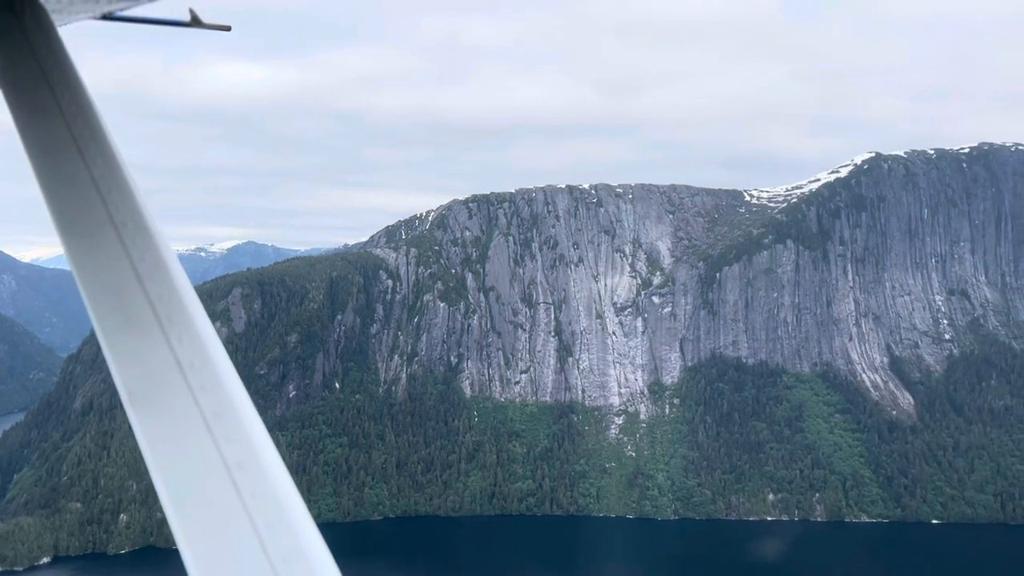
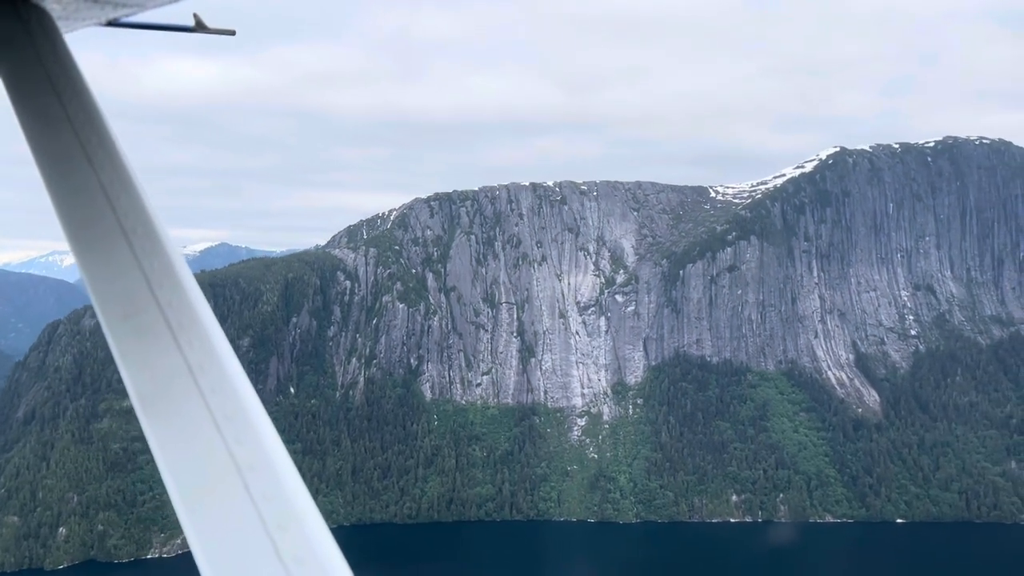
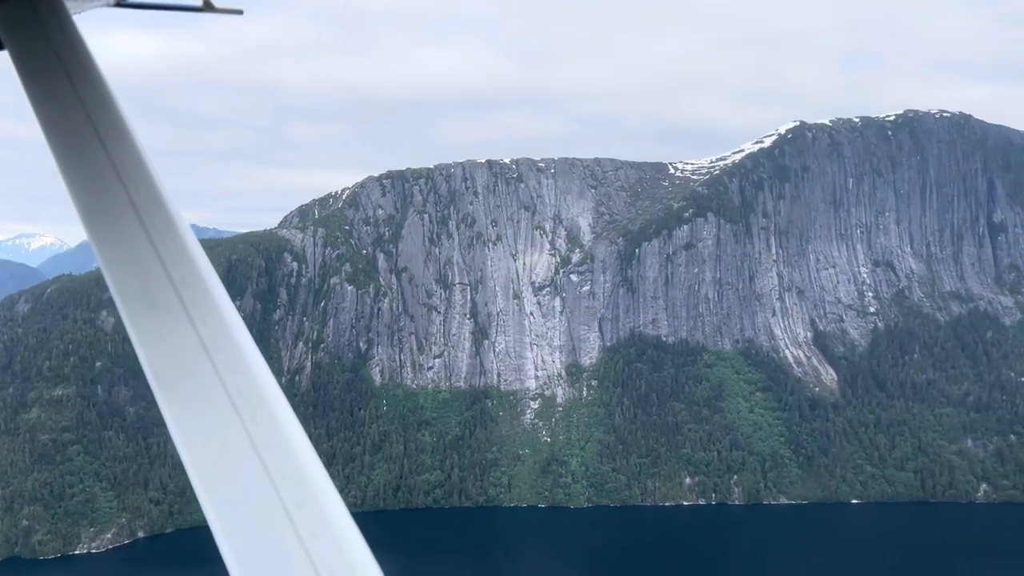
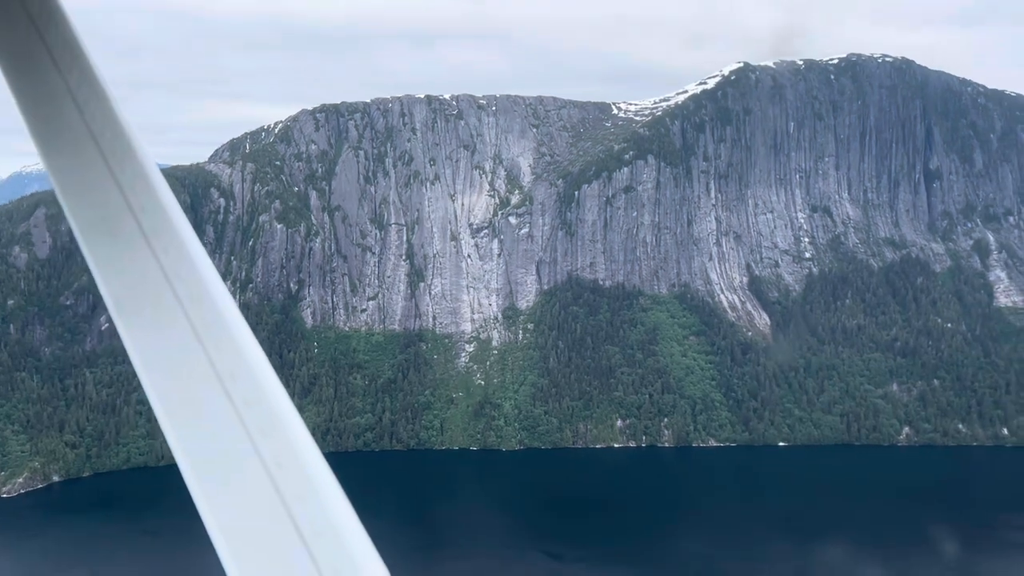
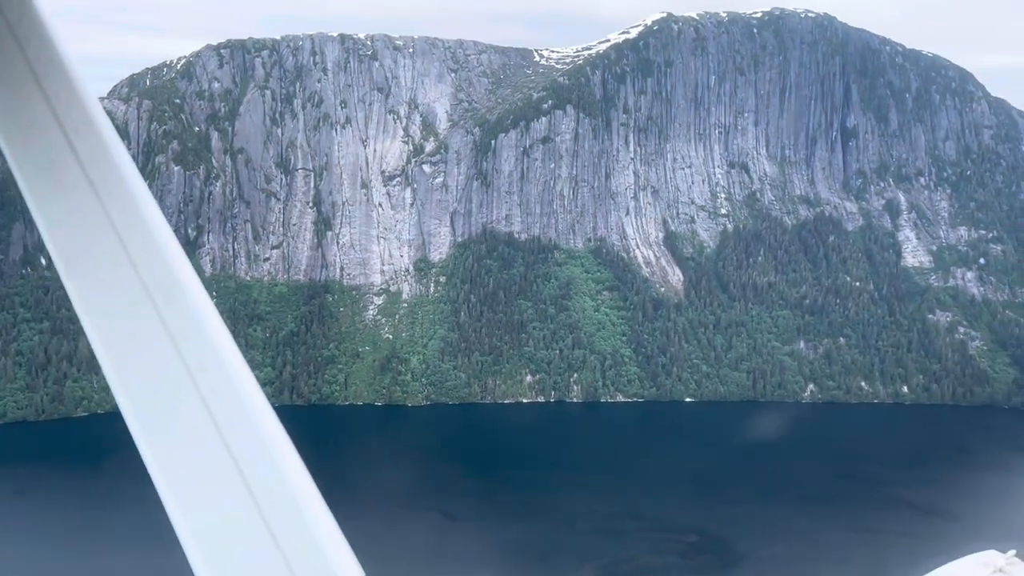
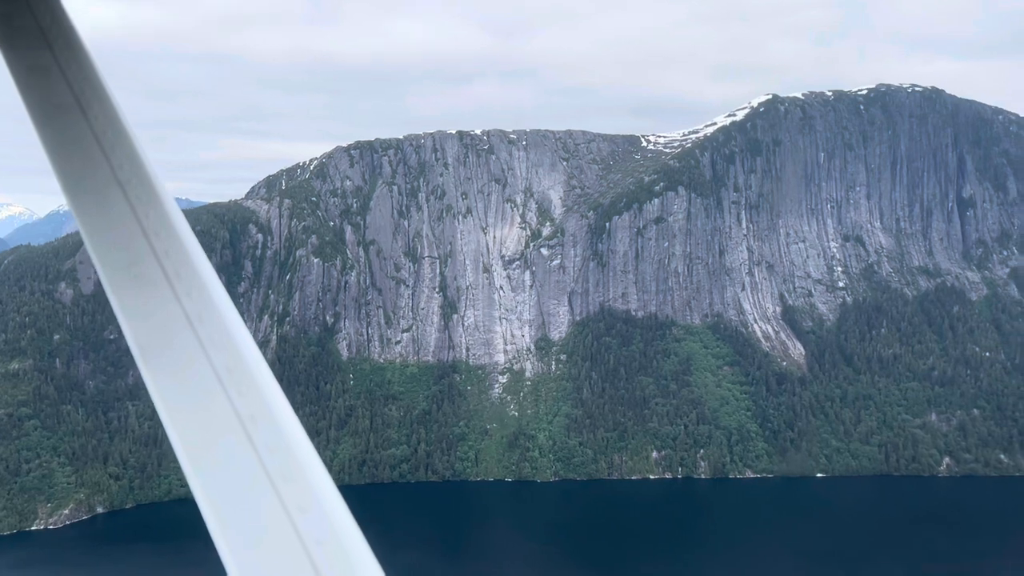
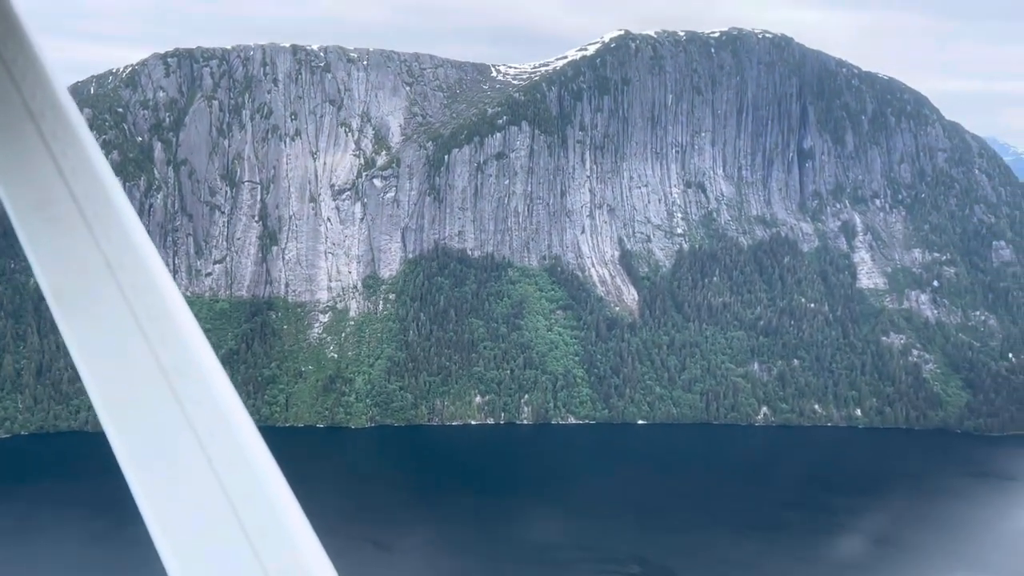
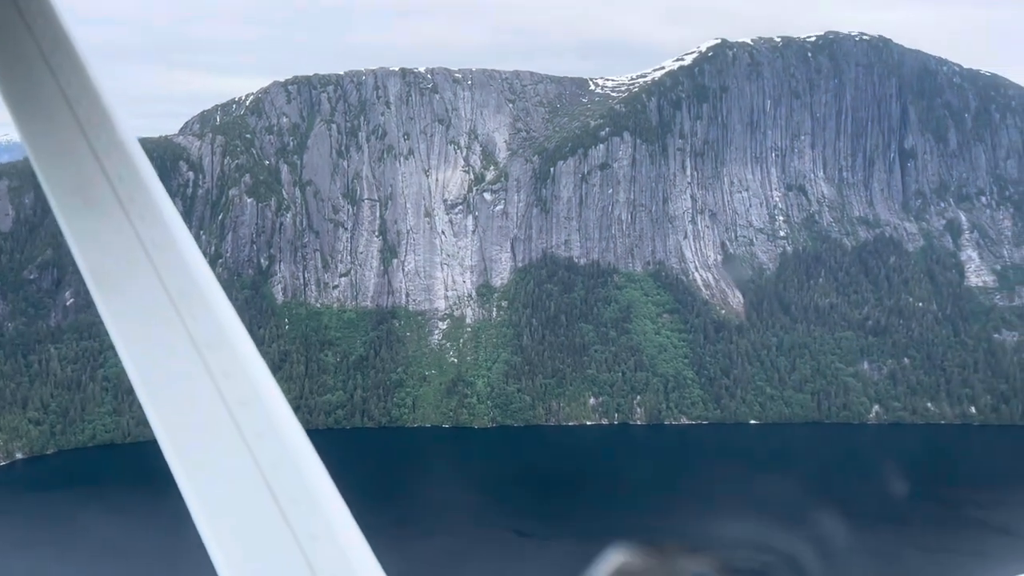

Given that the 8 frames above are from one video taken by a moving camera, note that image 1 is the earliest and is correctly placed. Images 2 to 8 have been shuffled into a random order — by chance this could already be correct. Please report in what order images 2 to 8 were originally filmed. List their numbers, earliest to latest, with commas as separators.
2, 3, 6, 4, 8, 5, 7
